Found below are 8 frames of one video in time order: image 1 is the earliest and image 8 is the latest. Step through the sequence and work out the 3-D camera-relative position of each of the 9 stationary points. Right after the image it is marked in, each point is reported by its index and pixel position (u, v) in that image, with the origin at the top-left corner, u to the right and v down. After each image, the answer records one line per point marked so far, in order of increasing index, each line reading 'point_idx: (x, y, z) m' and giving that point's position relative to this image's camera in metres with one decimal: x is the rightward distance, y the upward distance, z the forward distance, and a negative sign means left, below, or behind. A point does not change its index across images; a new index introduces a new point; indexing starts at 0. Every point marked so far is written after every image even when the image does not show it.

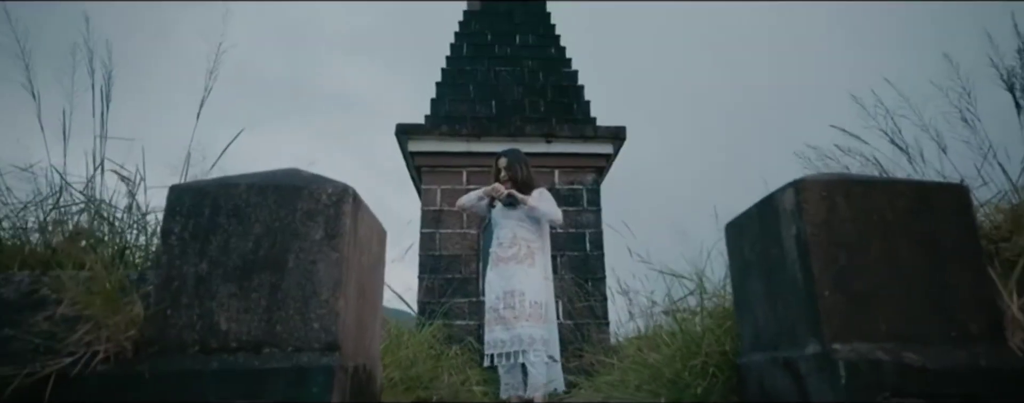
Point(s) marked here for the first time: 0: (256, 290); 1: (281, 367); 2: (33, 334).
0: (-0.7, -0.2, +1.4) m
1: (-0.6, -0.4, +1.3) m
2: (-1.3, -0.4, +1.4) m
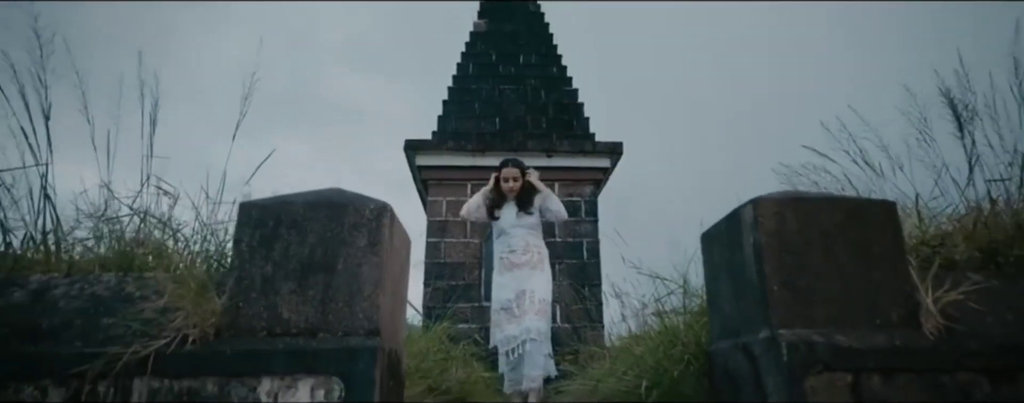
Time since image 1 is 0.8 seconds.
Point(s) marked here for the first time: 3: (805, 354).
0: (-0.7, -0.3, +1.7) m
1: (-0.6, -0.5, +1.6) m
2: (-1.3, -0.4, +1.8) m
3: (+0.9, -0.5, +1.6) m
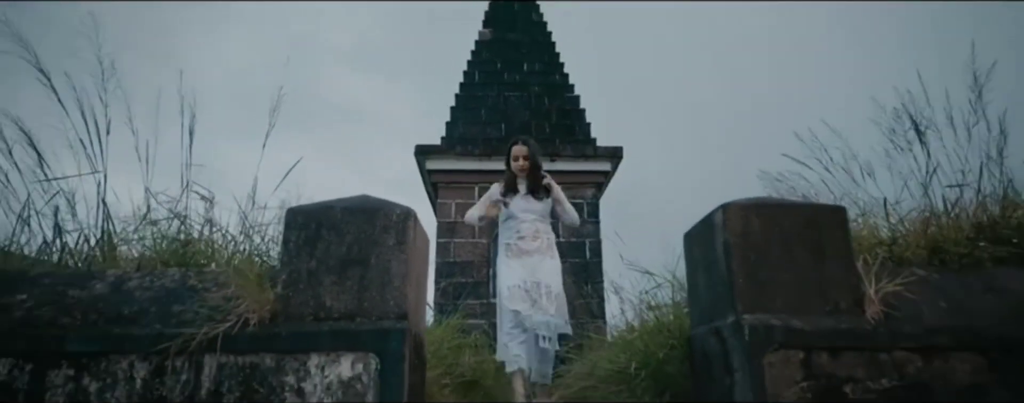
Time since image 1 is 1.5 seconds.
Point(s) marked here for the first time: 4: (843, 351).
0: (-0.7, -0.3, +2.1) m
1: (-0.6, -0.5, +2.0) m
2: (-1.3, -0.4, +2.1) m
3: (+1.0, -0.5, +2.0) m
4: (+1.3, -0.6, +2.0) m
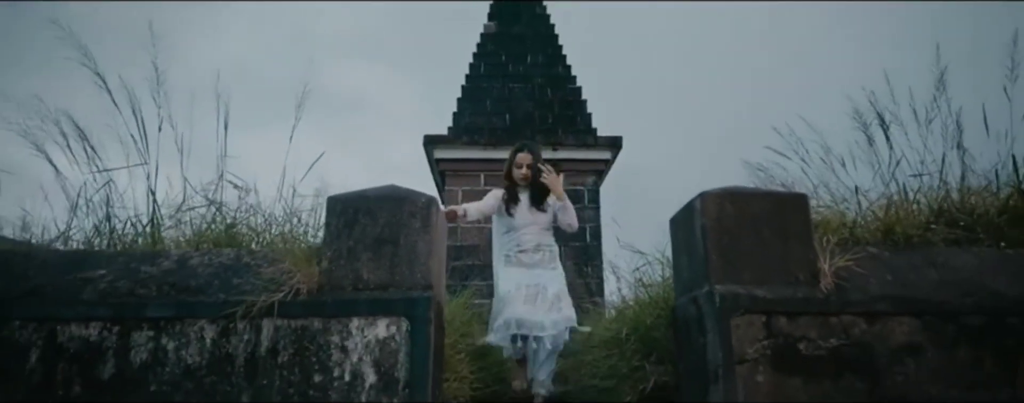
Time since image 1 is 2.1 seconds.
0: (-0.6, -0.3, +2.4) m
1: (-0.5, -0.4, +2.4) m
2: (-1.2, -0.4, +2.5) m
3: (+1.0, -0.5, +2.3) m
4: (+1.3, -0.5, +2.4) m
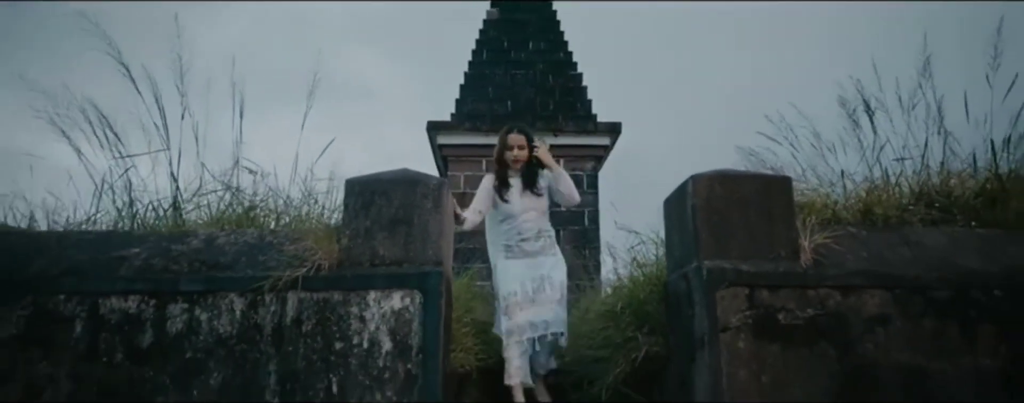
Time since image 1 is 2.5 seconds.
0: (-0.6, -0.2, +2.6) m
1: (-0.5, -0.4, +2.6) m
2: (-1.2, -0.3, +2.7) m
3: (+1.0, -0.4, +2.5) m
4: (+1.4, -0.4, +2.6) m
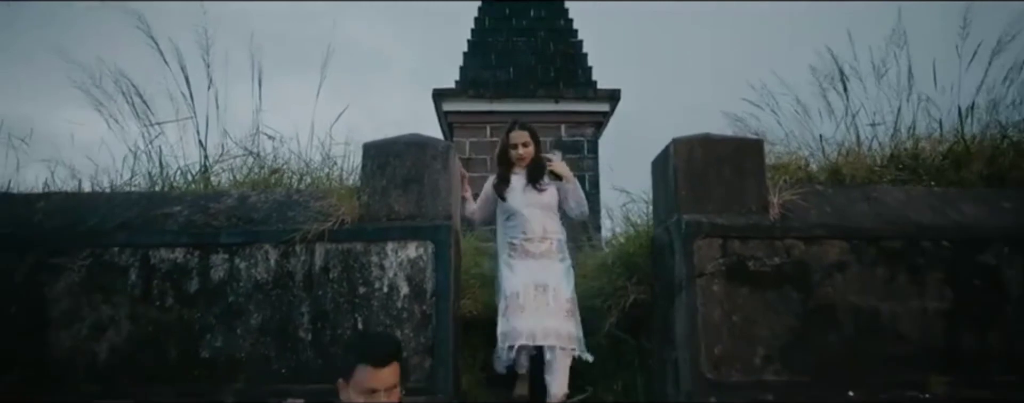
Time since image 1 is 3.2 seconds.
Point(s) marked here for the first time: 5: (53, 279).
0: (-0.6, +0.1, +3.0) m
1: (-0.5, -0.1, +2.9) m
2: (-1.2, -0.1, +3.0) m
3: (+1.0, -0.2, +2.9) m
4: (+1.4, -0.2, +2.9) m
5: (-2.7, -0.5, +3.0) m
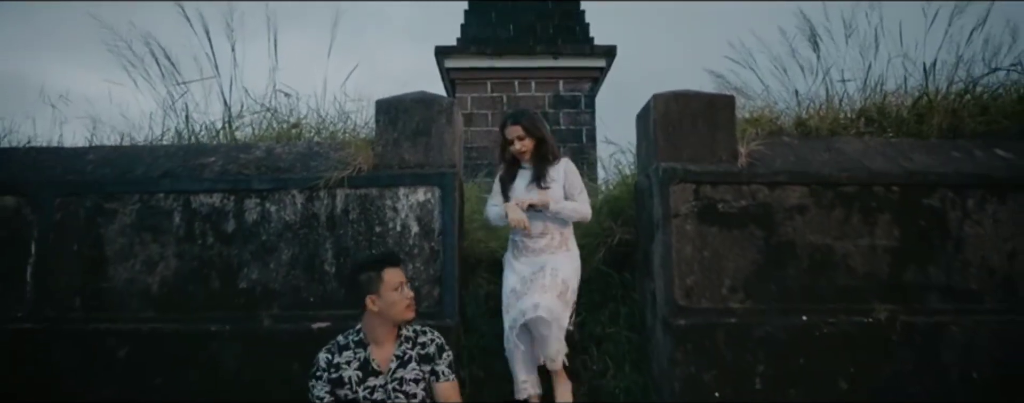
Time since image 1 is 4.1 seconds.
0: (-0.6, +0.4, +3.3) m
1: (-0.5, +0.2, +3.3) m
2: (-1.2, +0.3, +3.4) m
3: (+1.0, +0.2, +3.2) m
4: (+1.3, +0.1, +3.3) m
5: (-2.8, -0.1, +3.5) m
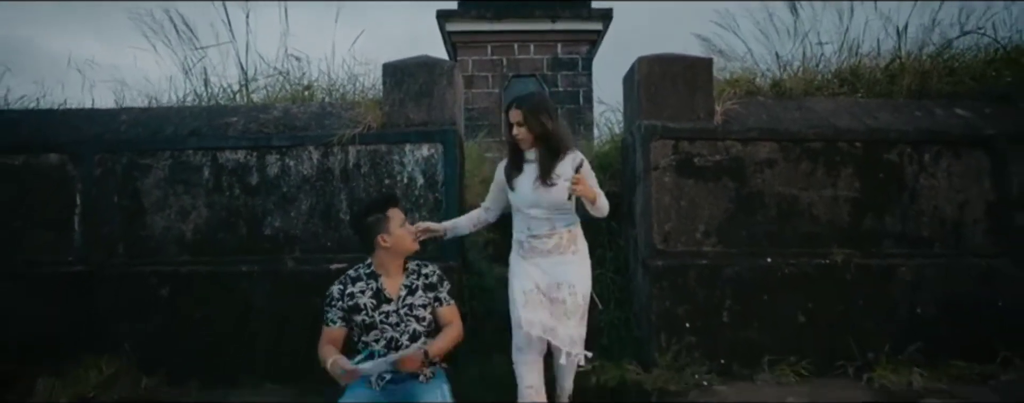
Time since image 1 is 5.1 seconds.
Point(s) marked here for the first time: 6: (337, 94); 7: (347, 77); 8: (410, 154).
0: (-0.6, +0.7, +3.7) m
1: (-0.5, +0.5, +3.6) m
2: (-1.3, +0.6, +3.7) m
3: (+1.0, +0.5, +3.6) m
4: (+1.3, +0.4, +3.6) m
5: (-2.8, +0.2, +3.8) m
6: (-1.5, +0.9, +4.4) m
7: (-1.5, +1.1, +4.5) m
8: (-0.7, +0.3, +3.6) m
